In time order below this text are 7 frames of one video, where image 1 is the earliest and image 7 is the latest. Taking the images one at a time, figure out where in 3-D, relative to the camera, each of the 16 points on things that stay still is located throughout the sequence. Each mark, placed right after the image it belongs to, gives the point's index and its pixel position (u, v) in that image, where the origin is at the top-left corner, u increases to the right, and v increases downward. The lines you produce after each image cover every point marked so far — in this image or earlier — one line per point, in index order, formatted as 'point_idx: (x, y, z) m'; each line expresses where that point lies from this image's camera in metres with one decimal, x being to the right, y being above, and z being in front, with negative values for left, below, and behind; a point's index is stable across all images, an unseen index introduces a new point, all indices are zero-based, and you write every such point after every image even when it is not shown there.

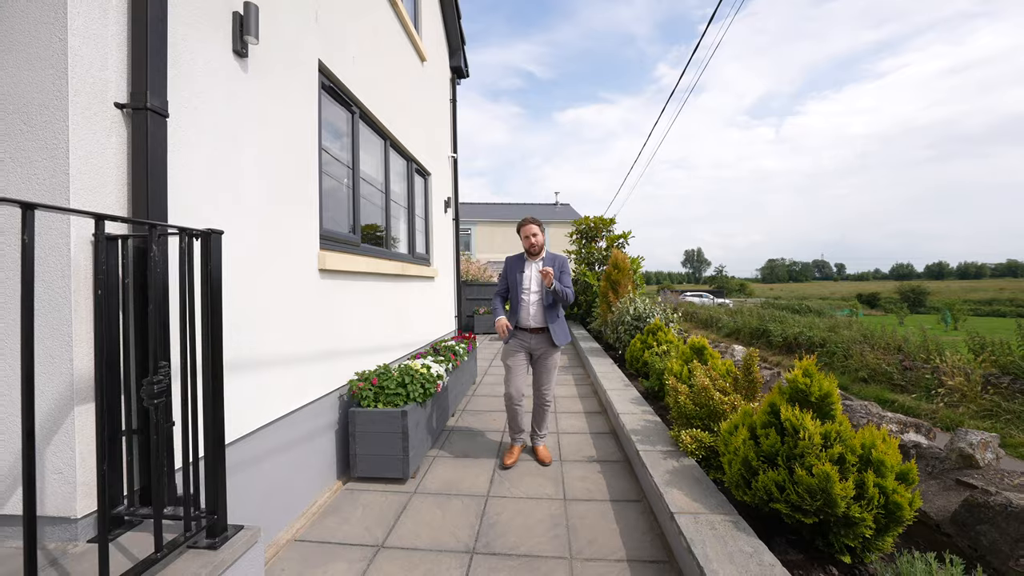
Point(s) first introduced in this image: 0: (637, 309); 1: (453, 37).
0: (+2.1, -0.4, +6.4) m
1: (-1.1, +4.9, +7.4) m
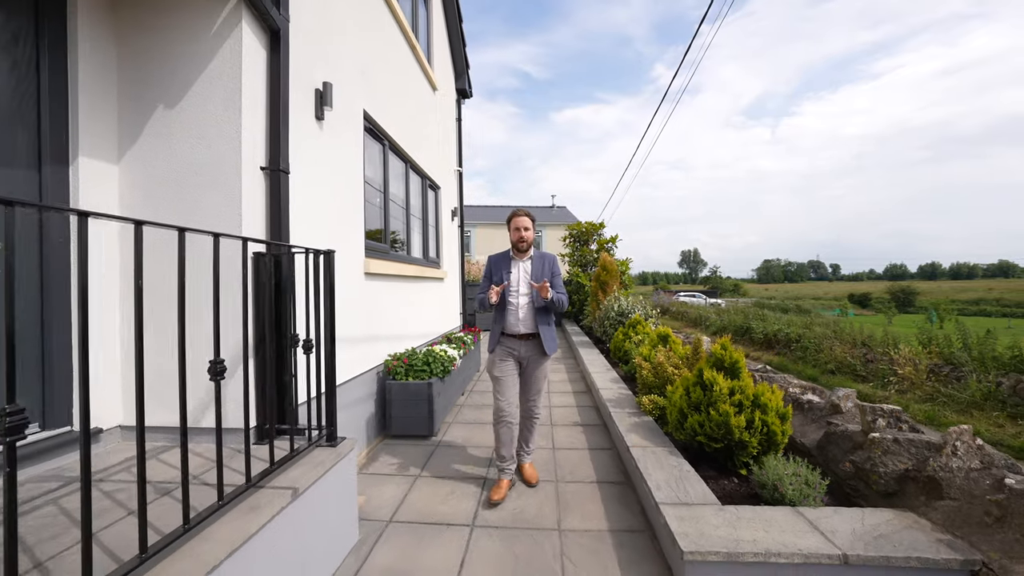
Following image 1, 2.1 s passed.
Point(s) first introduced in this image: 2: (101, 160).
0: (+2.1, -0.3, +7.3) m
1: (-1.1, +4.9, +8.2) m
2: (-2.4, +0.7, +2.3) m
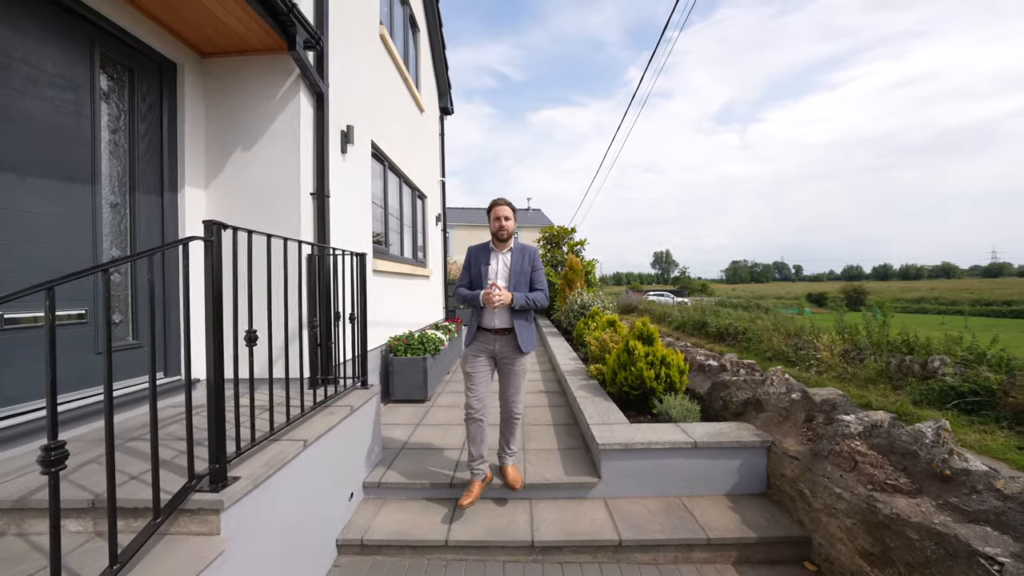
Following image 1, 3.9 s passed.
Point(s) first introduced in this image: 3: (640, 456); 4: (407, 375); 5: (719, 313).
0: (+1.6, -0.3, +8.4) m
1: (-1.7, +5.0, +9.1) m
2: (-2.6, +0.8, +3.1) m
3: (+0.9, -1.2, +2.8) m
4: (-1.3, -1.1, +4.7) m
5: (+7.6, -1.0, +13.9) m
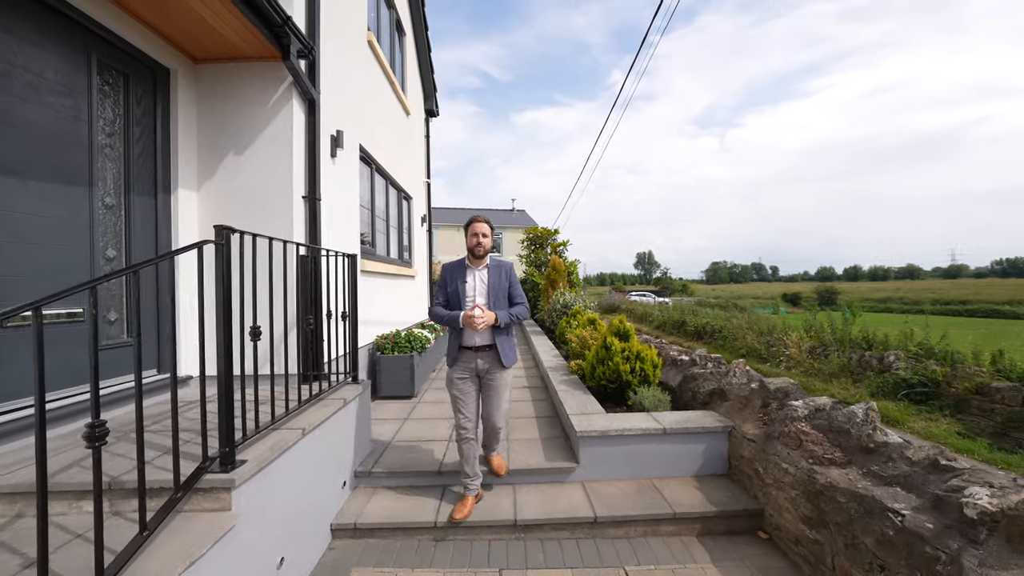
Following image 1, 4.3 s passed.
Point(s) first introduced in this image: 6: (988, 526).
0: (+1.2, -0.3, +8.7) m
1: (-2.1, +5.0, +9.3) m
2: (-2.7, +0.8, +3.2) m
3: (+0.8, -1.2, +3.0) m
4: (-1.5, -1.1, +4.9) m
5: (+7.0, -1.0, +14.4) m
6: (+1.9, -1.0, +1.5) m
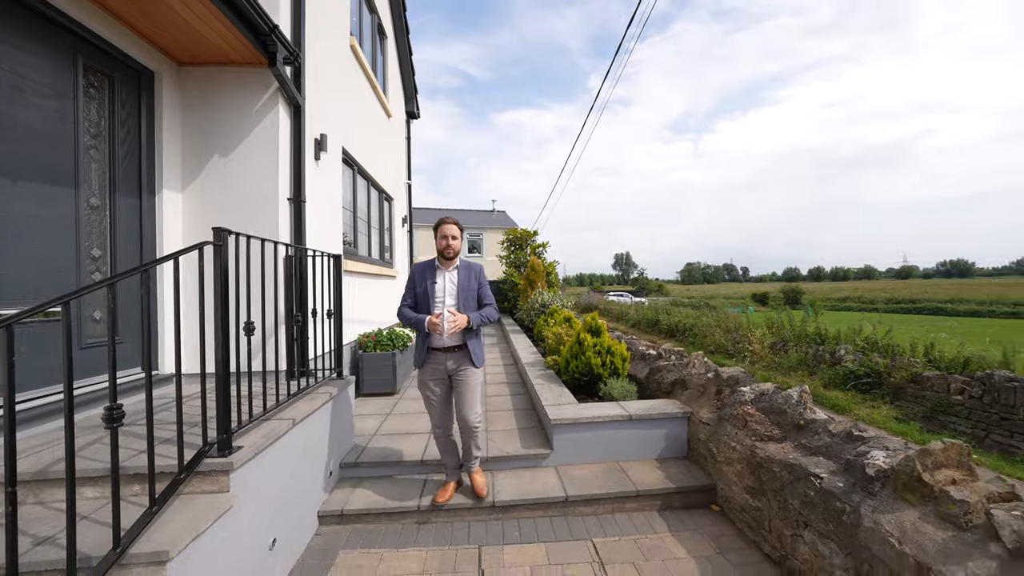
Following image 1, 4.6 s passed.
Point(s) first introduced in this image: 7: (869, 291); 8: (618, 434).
0: (+0.7, -0.3, +8.9) m
1: (-2.6, +5.0, +9.4) m
2: (-2.9, +0.8, +3.3) m
3: (+0.6, -1.2, +3.3) m
4: (-1.8, -1.1, +5.0) m
5: (+6.2, -1.0, +15.0) m
6: (+1.8, -0.9, +1.8) m
7: (+17.6, -0.2, +18.7) m
8: (+0.9, -1.3, +3.3) m
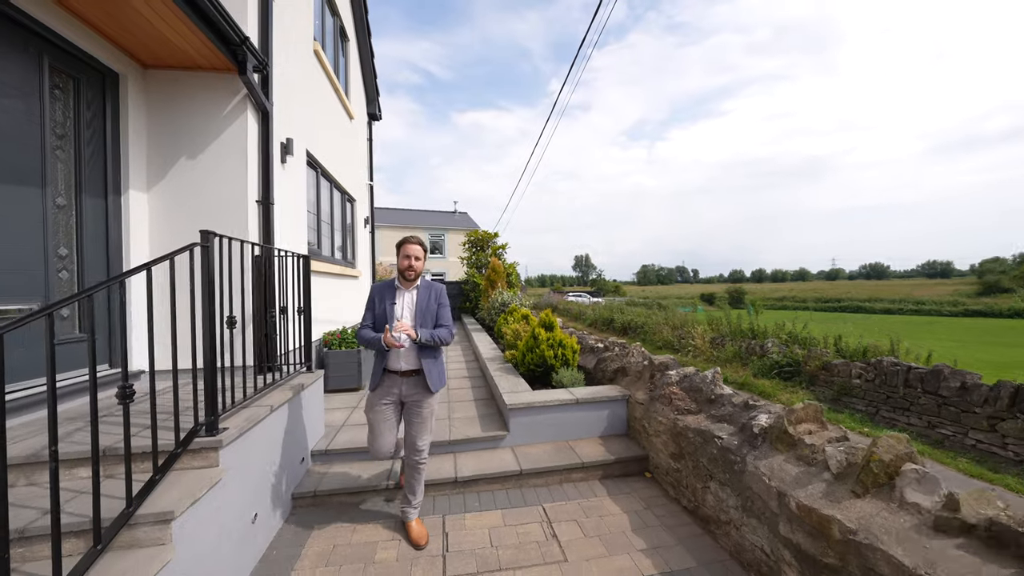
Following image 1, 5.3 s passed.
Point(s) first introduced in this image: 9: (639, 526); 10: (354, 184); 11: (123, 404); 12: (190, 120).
0: (-0.2, -0.3, +9.3) m
1: (-3.6, +5.0, +9.4) m
2: (-3.3, +0.8, +3.3) m
3: (+0.3, -1.2, +3.7) m
4: (-2.3, -1.1, +5.2) m
5: (+4.6, -1.0, +15.9) m
6: (+1.6, -0.9, +2.3) m
7: (+15.6, -0.2, +20.7) m
8: (+0.5, -1.3, +3.7) m
9: (+0.8, -1.6, +2.5) m
10: (-3.2, +2.1, +7.7) m
11: (-1.7, -0.5, +1.6) m
12: (-2.9, +1.5, +3.4) m
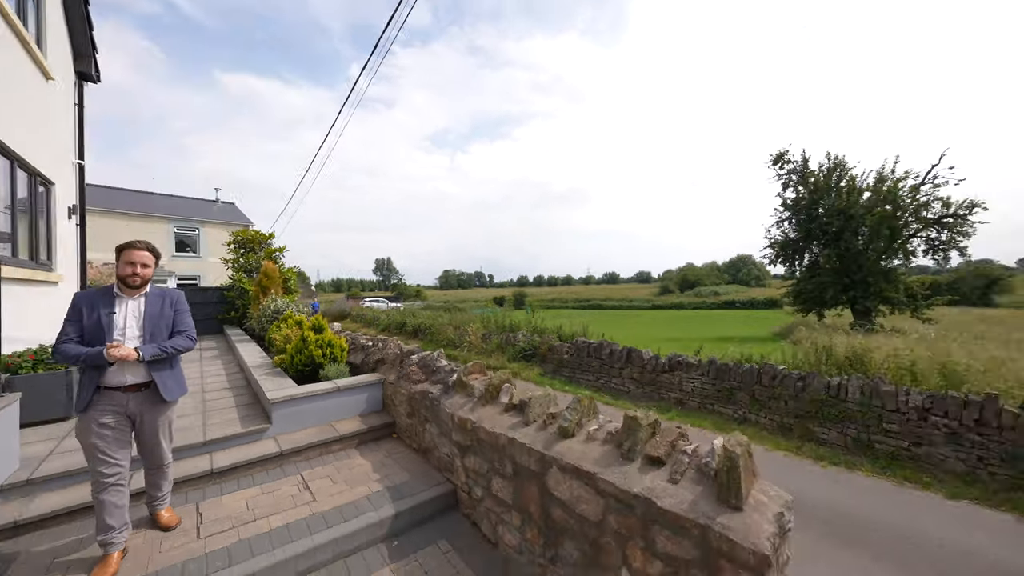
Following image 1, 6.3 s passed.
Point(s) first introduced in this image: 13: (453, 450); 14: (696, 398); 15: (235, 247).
0: (-5.4, -0.4, +8.9) m
1: (-8.5, +4.8, +7.4) m
2: (-5.2, +0.8, +2.2) m
3: (-2.3, -1.3, +4.2) m
4: (-5.3, -1.2, +4.2) m
5: (-4.3, -1.2, +17.0) m
6: (-0.5, -1.0, +3.6) m
7: (+3.0, -0.5, +26.5) m
8: (-2.1, -1.3, +4.4) m
9: (-1.2, -1.6, +3.4) m
10: (-7.3, +2.0, +6.1) m
11: (-3.0, -0.5, +1.4) m
12: (-5.0, +1.5, +2.5) m
13: (-0.5, -1.3, +3.1) m
14: (+3.1, -1.9, +6.6) m
15: (-8.5, +1.3, +11.7) m
